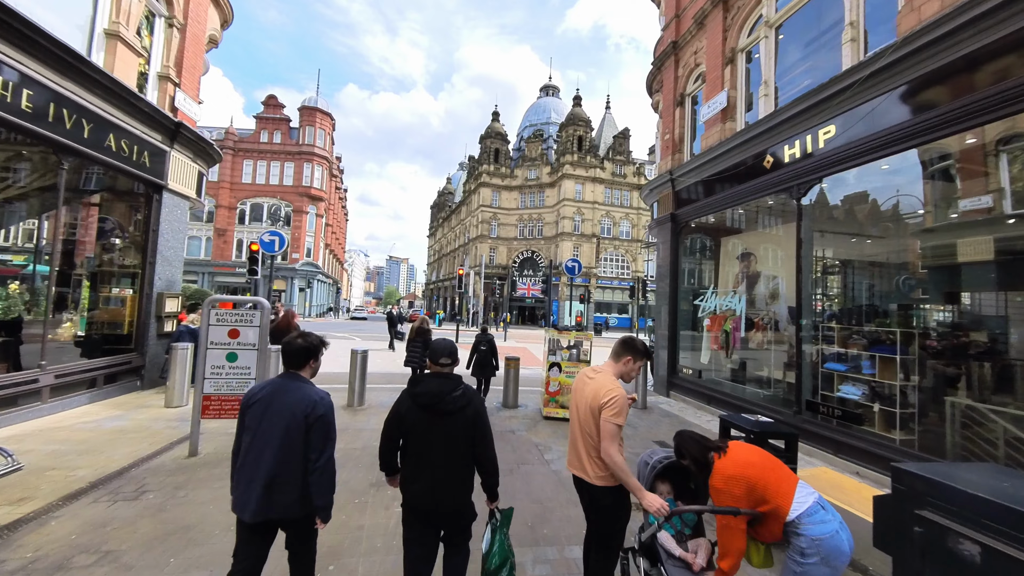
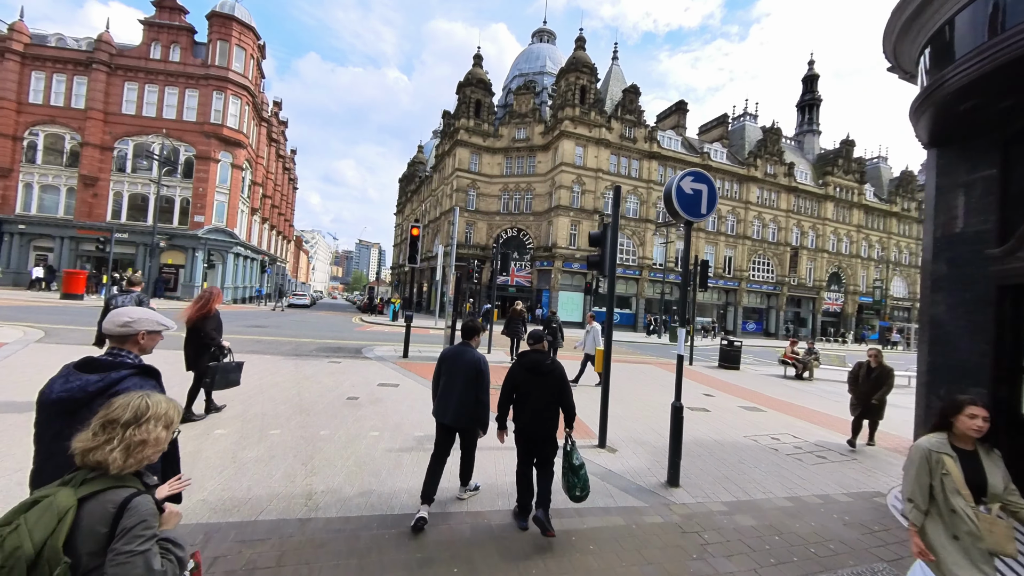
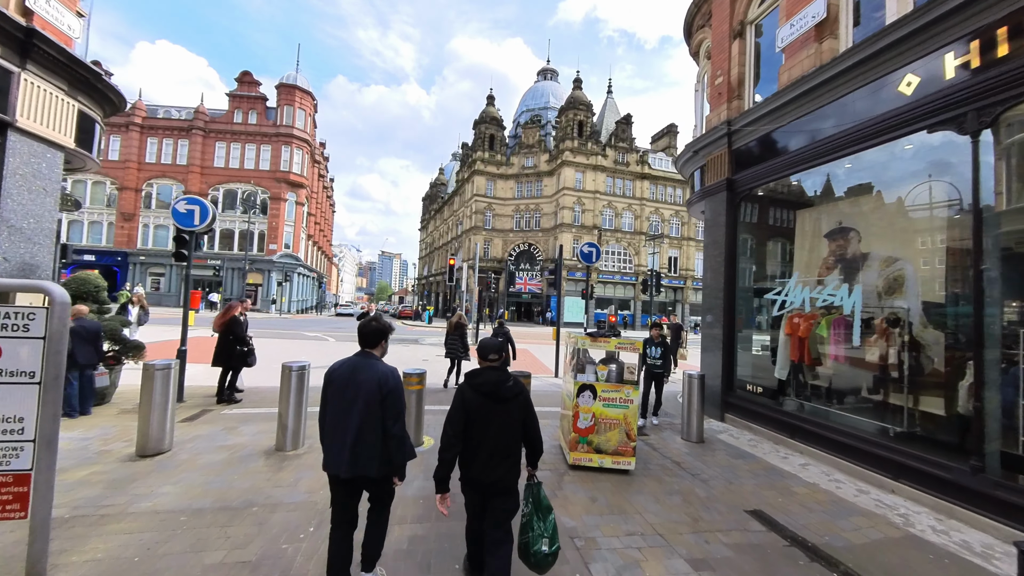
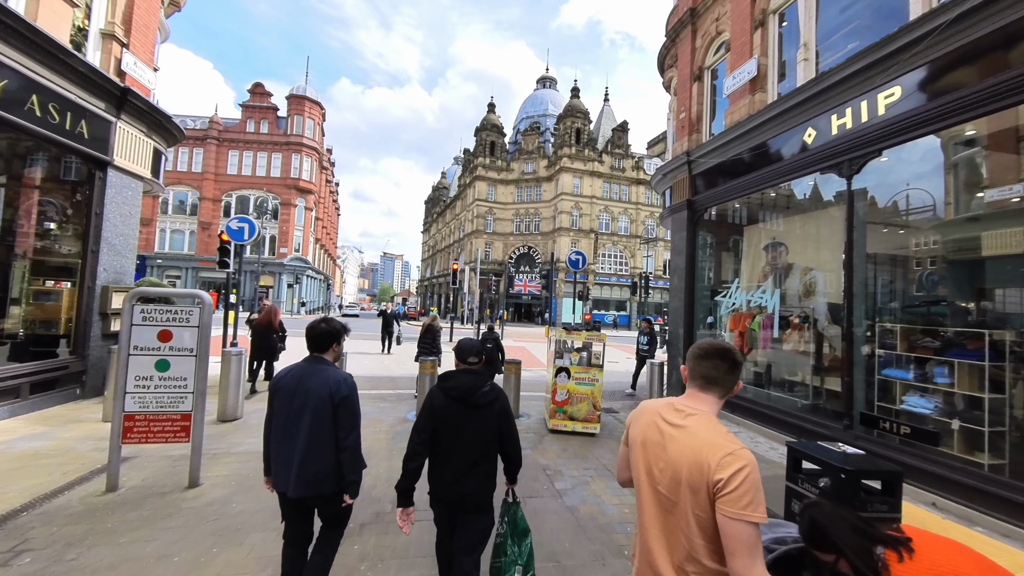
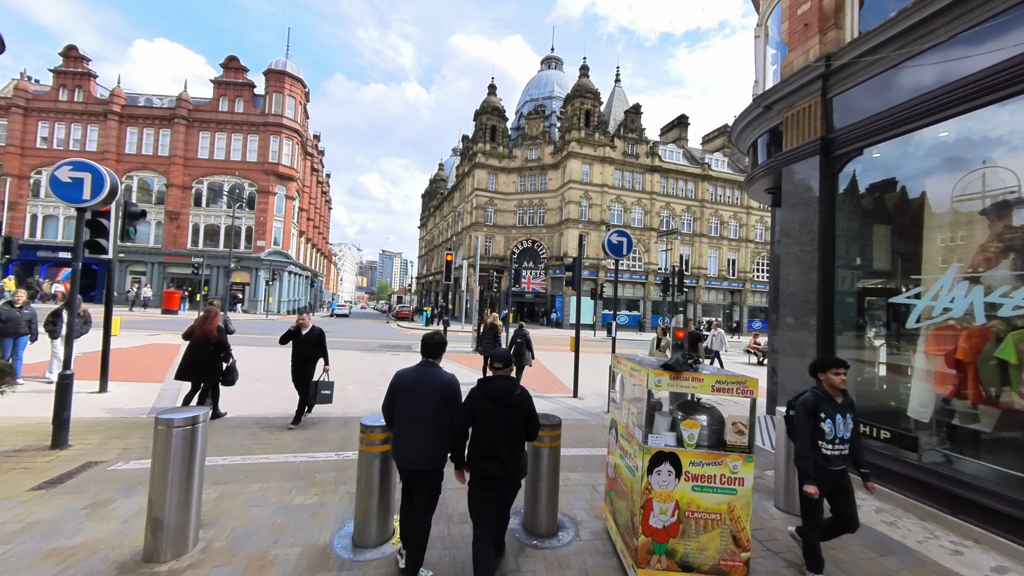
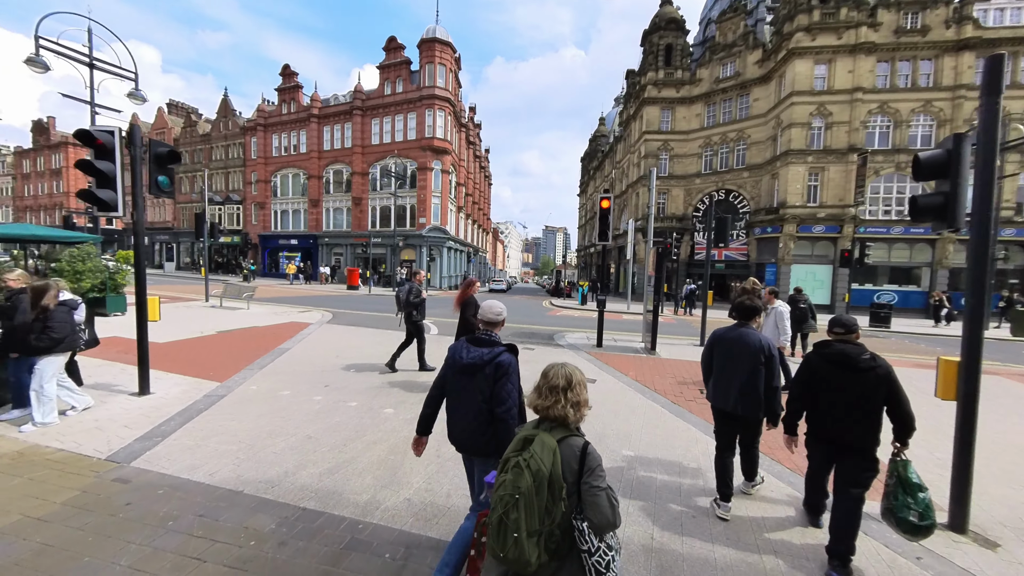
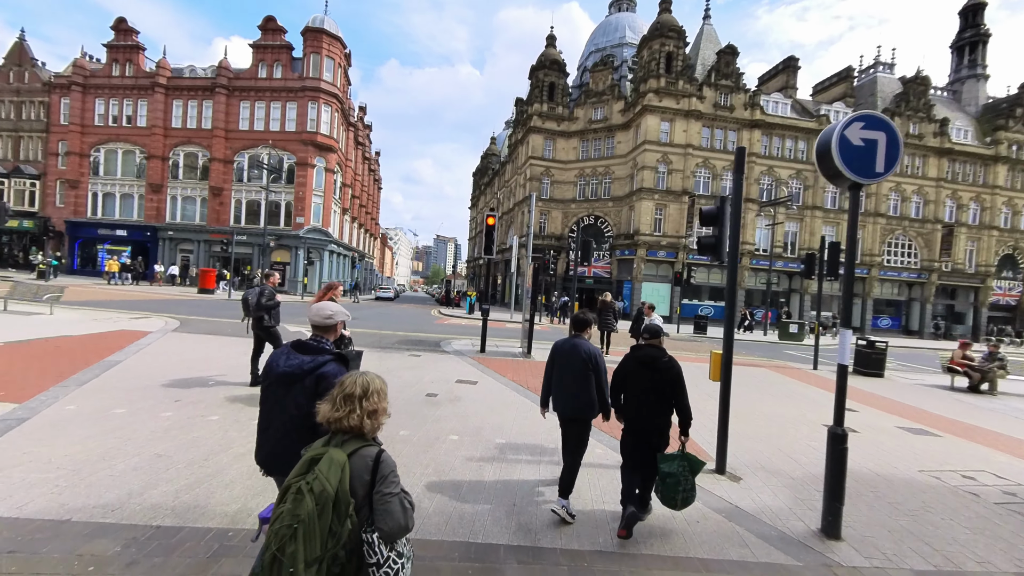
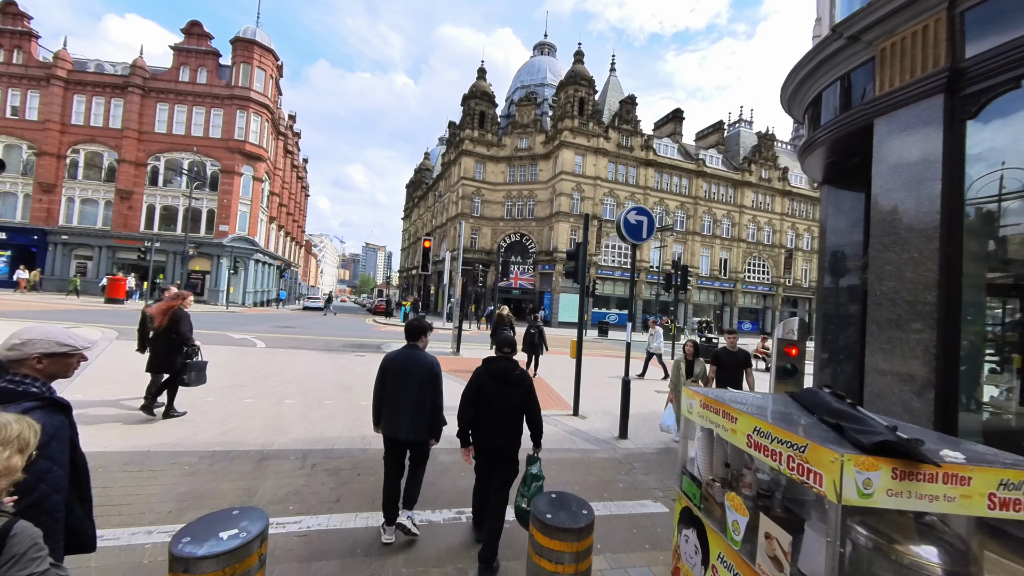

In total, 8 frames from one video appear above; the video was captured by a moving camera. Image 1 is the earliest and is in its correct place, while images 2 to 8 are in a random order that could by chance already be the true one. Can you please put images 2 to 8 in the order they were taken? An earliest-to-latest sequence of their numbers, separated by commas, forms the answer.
4, 3, 5, 8, 2, 7, 6
